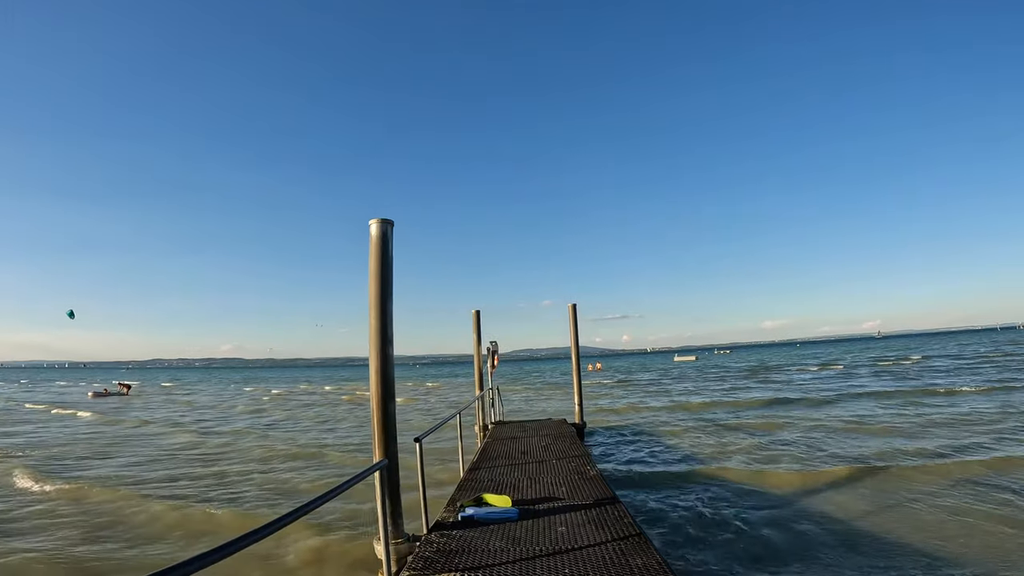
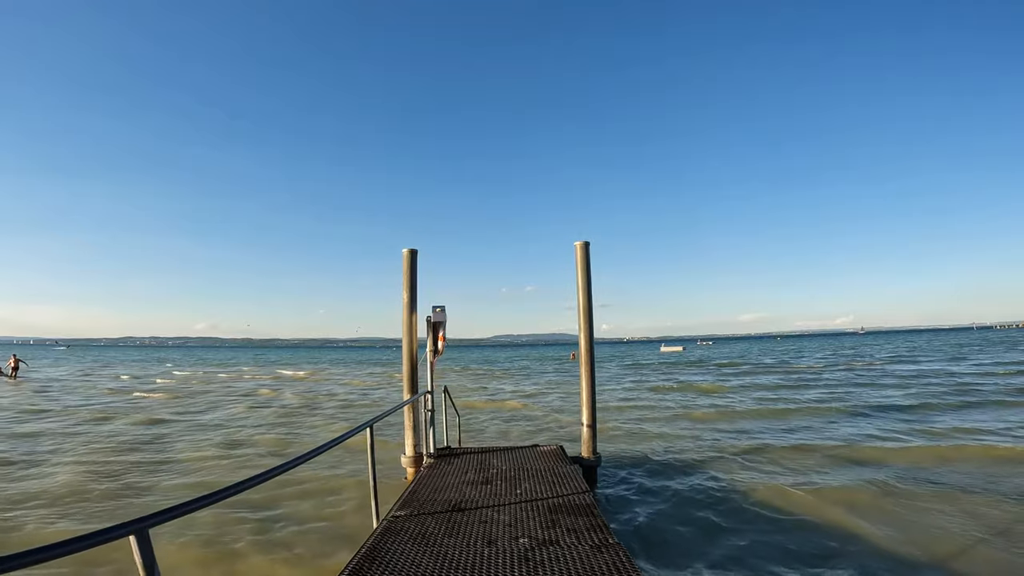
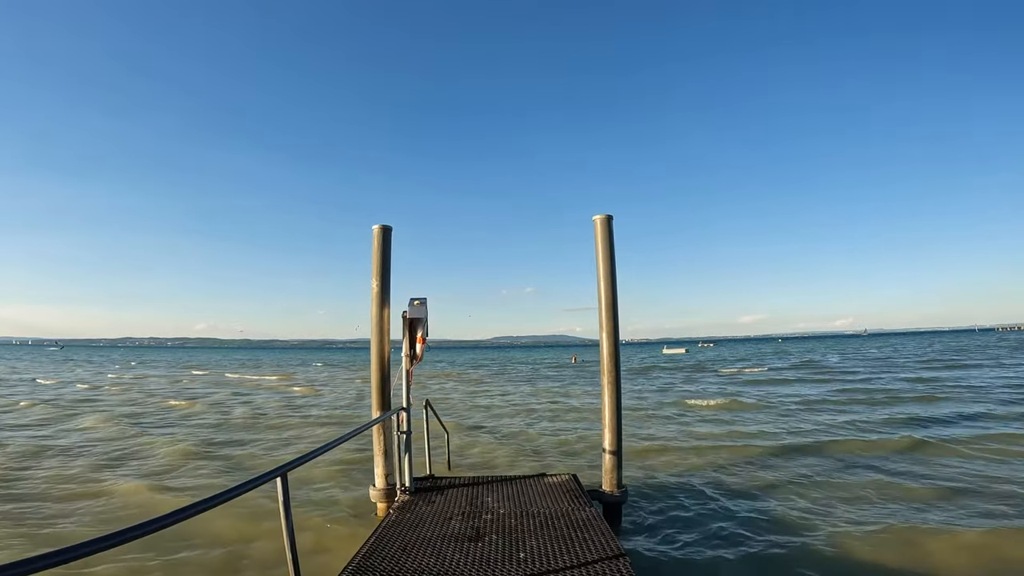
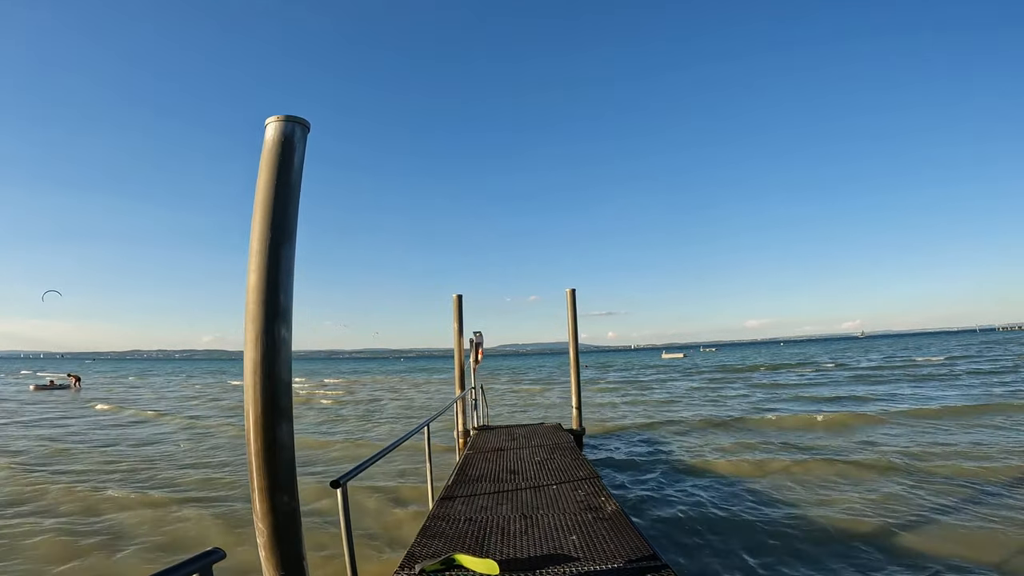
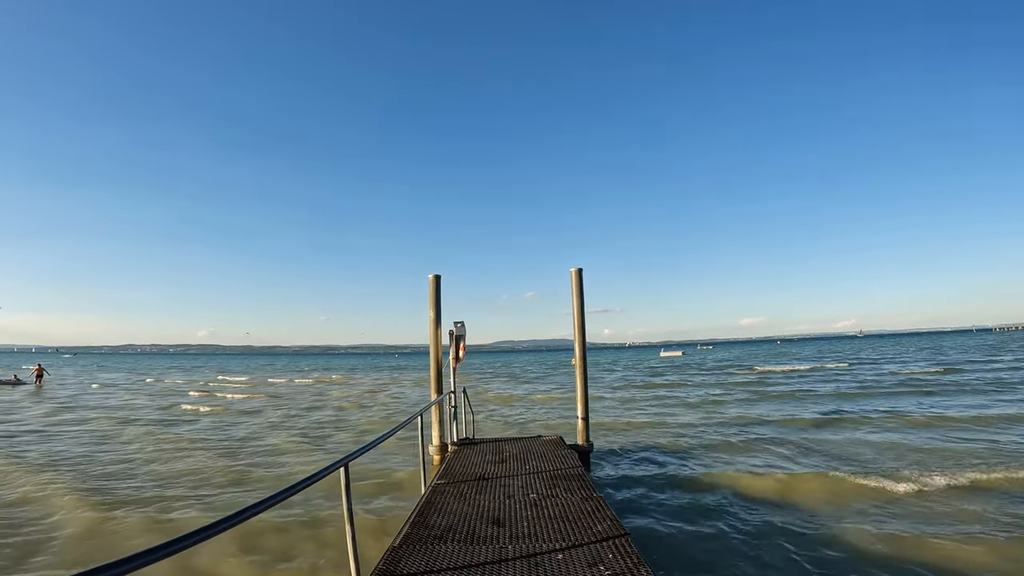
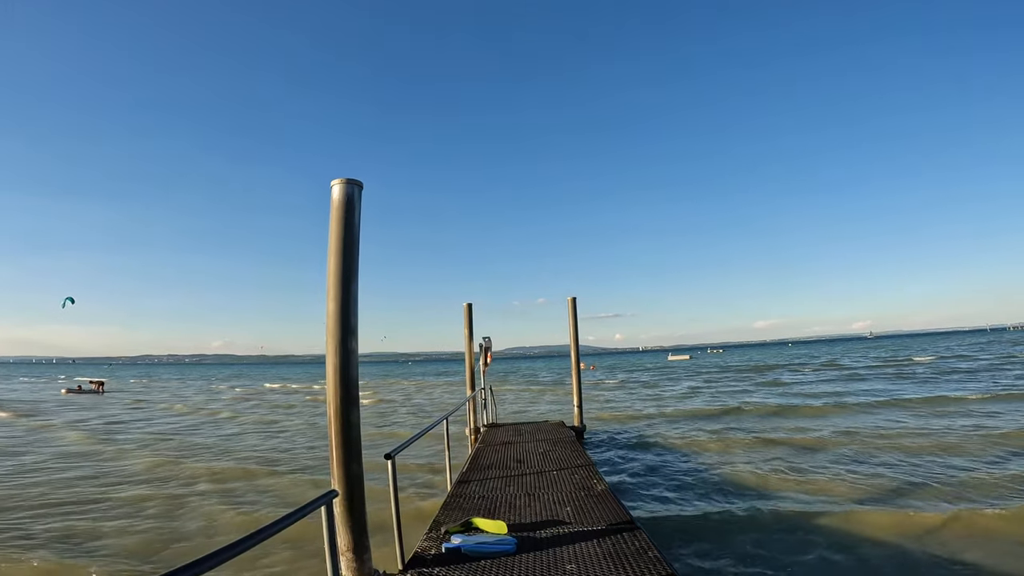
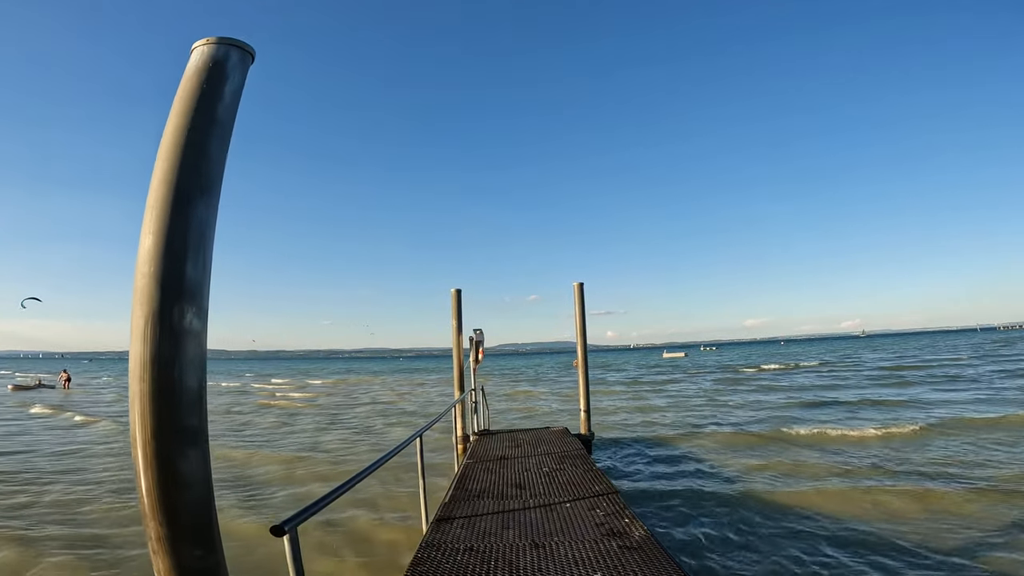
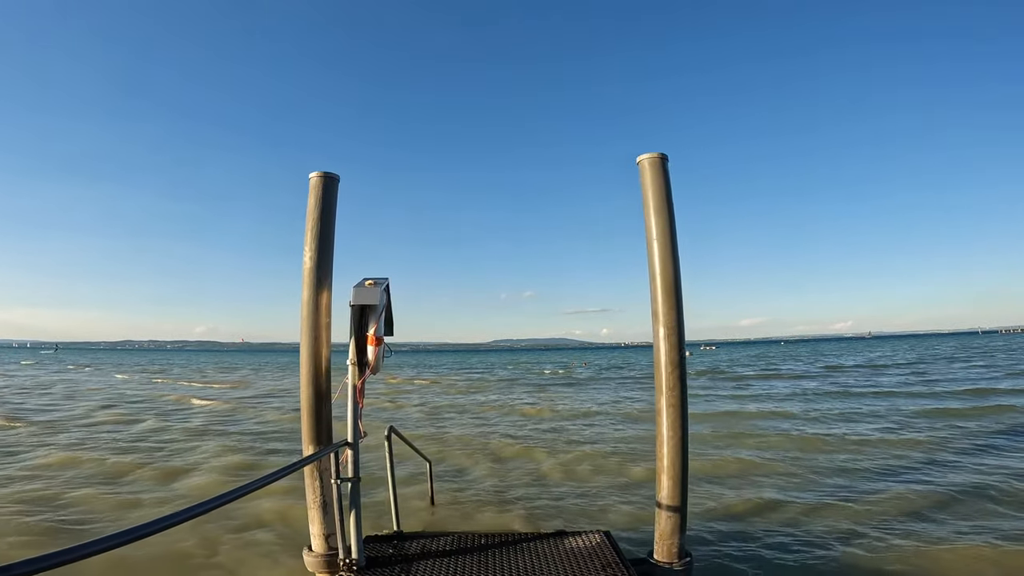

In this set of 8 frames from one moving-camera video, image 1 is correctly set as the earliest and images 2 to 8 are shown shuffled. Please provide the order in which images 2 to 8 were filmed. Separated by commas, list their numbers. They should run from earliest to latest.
6, 4, 7, 5, 2, 3, 8
